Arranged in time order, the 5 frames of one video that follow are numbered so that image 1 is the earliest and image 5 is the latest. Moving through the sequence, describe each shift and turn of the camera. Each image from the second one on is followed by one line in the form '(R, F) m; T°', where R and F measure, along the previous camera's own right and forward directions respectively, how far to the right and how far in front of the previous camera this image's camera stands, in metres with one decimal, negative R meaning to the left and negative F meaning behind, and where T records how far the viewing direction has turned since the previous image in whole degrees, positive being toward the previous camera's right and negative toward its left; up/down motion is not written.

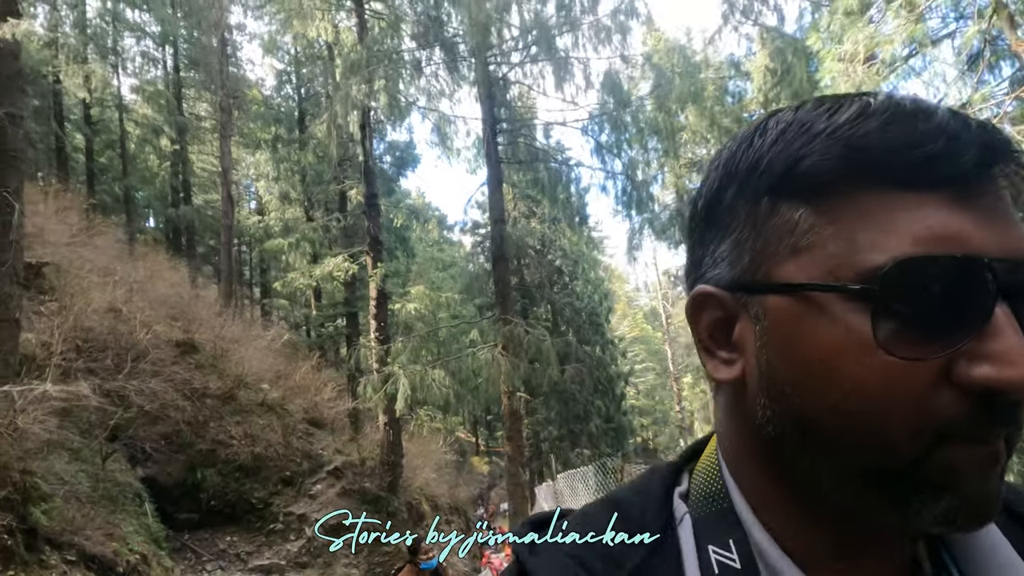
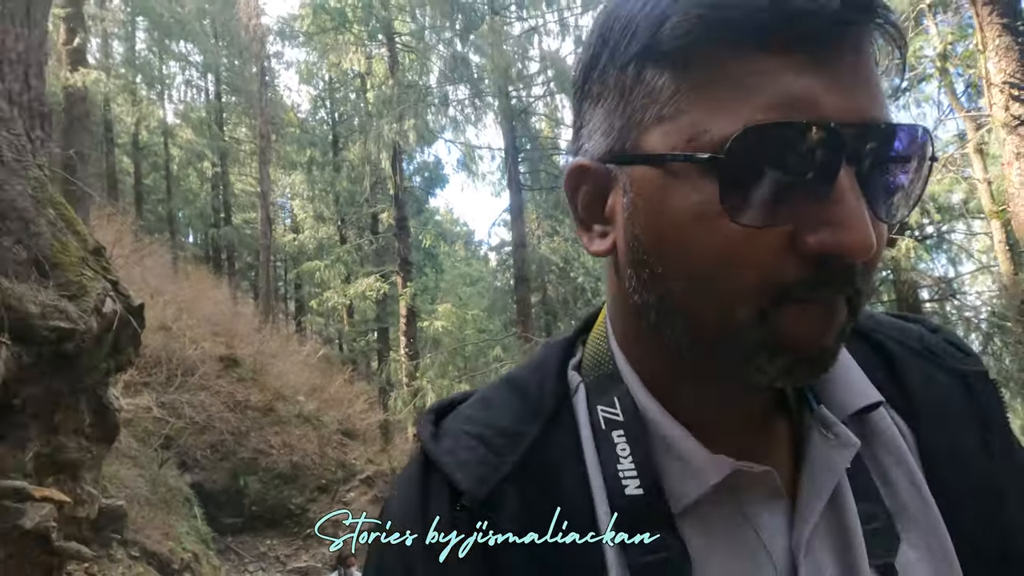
(+0.1, -0.5) m; -2°
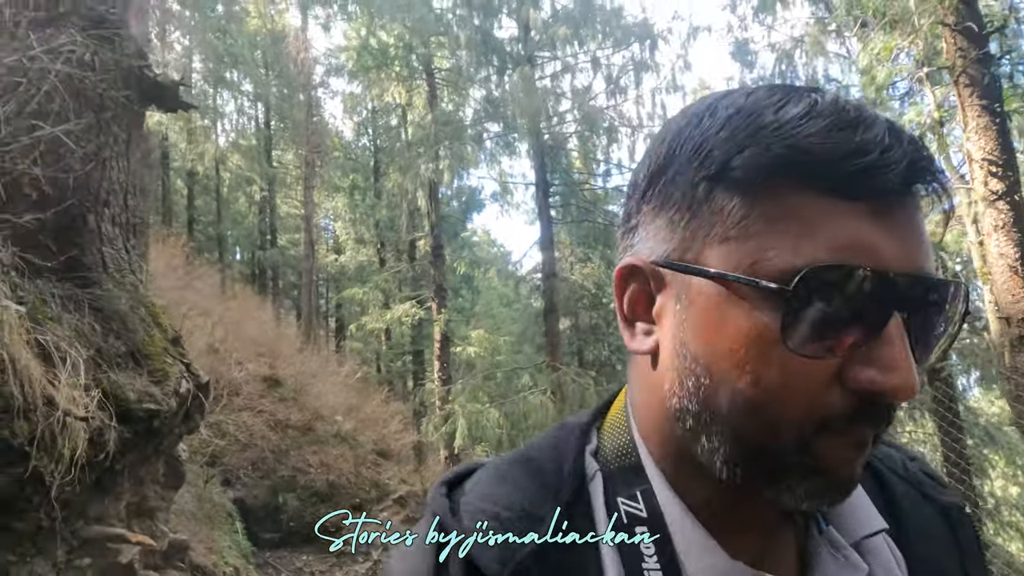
(+0.1, -0.3) m; -3°
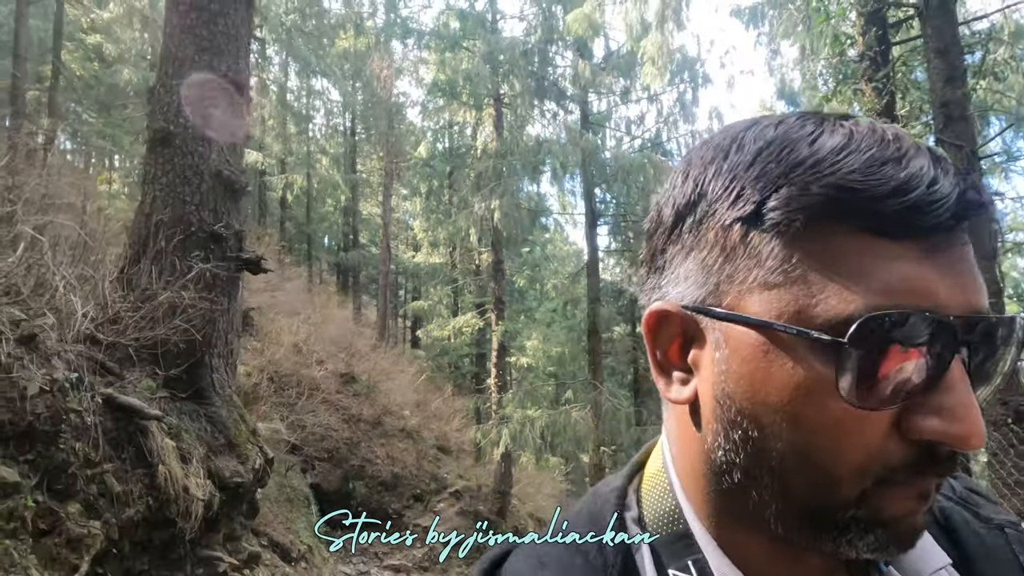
(+0.5, -0.9) m; -7°
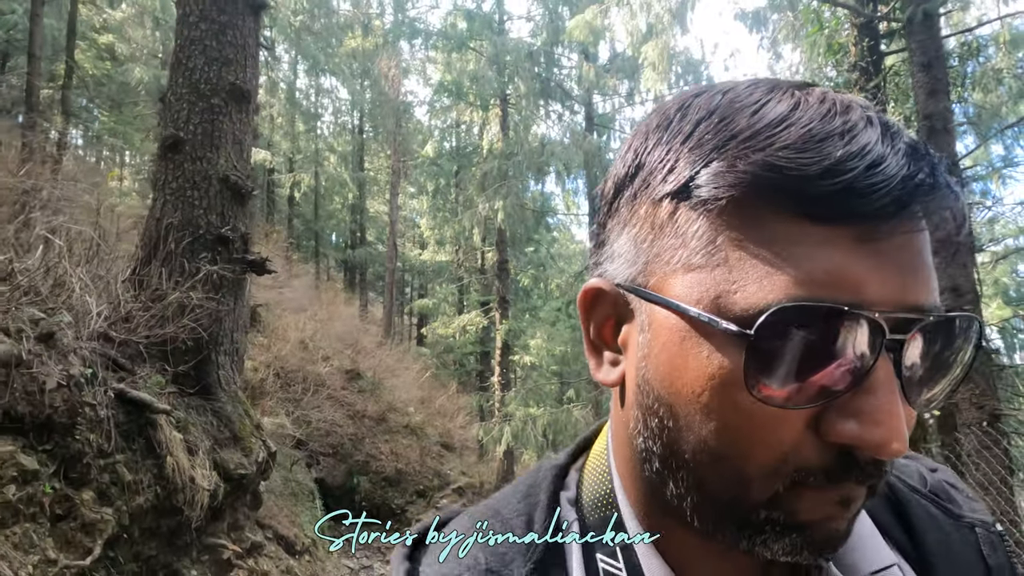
(+0.1, -0.1) m; -1°
